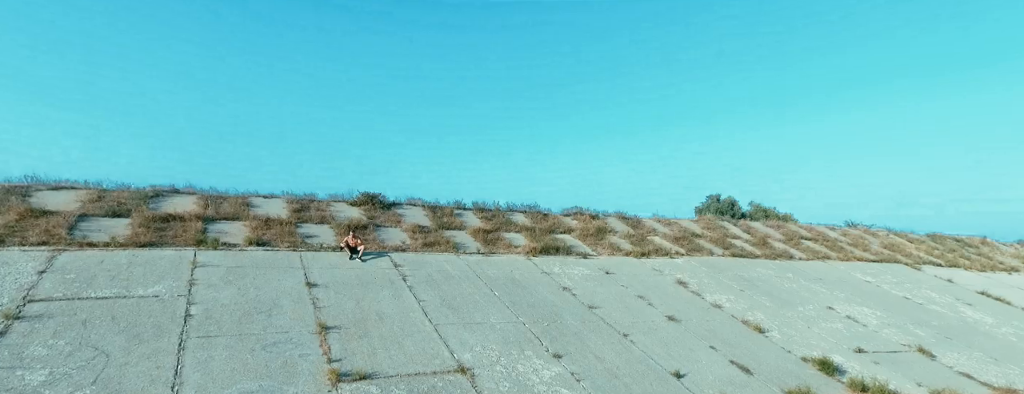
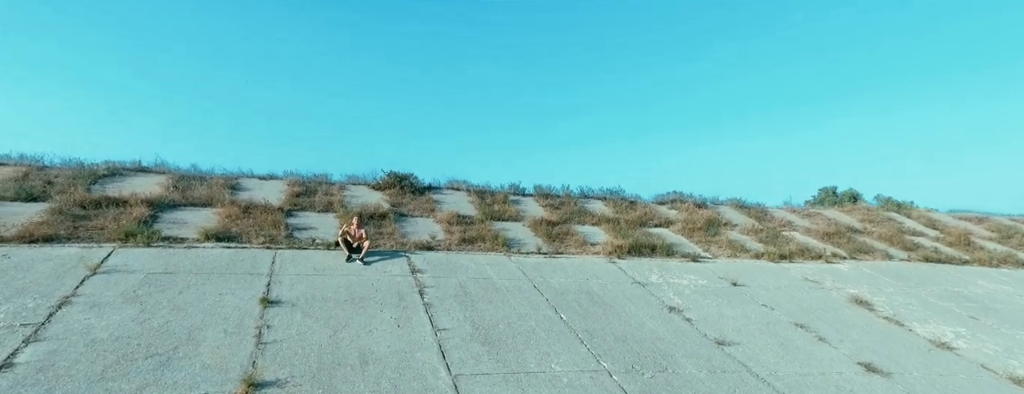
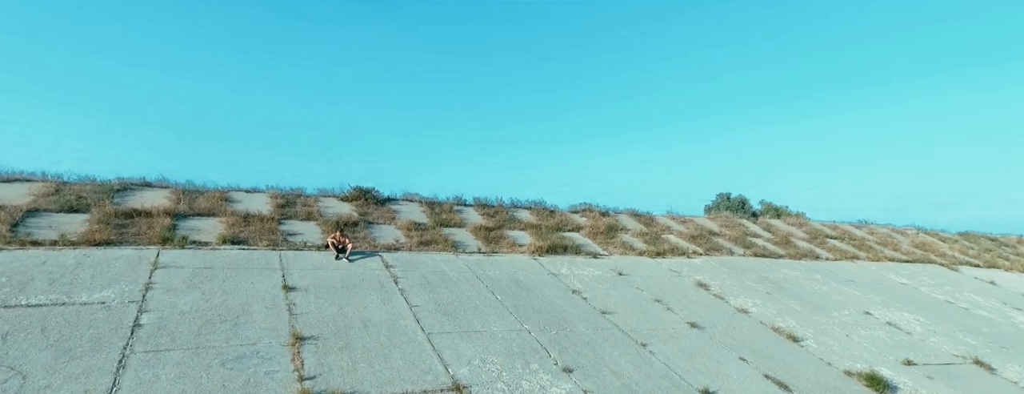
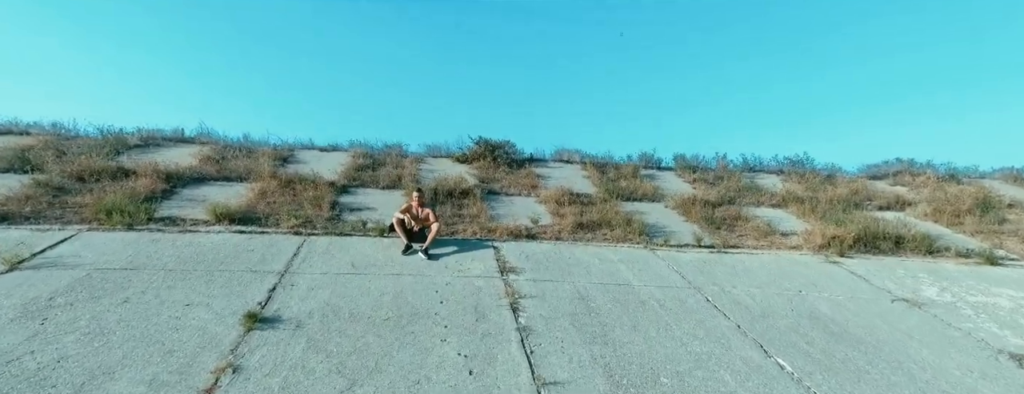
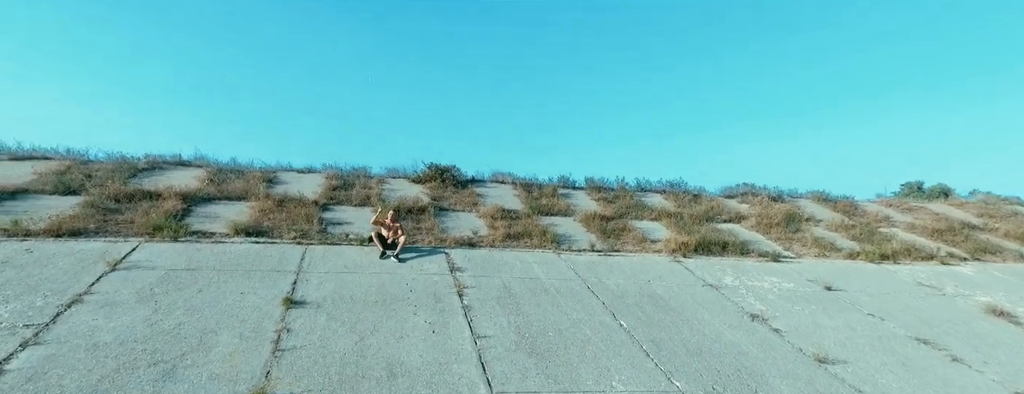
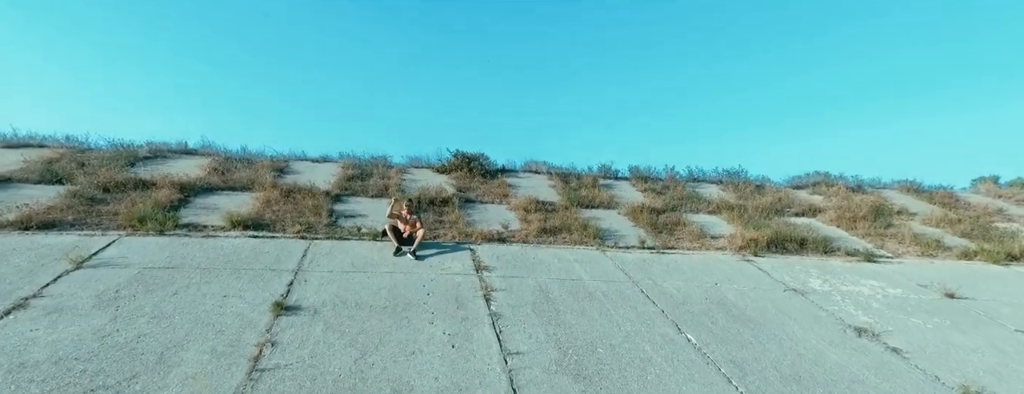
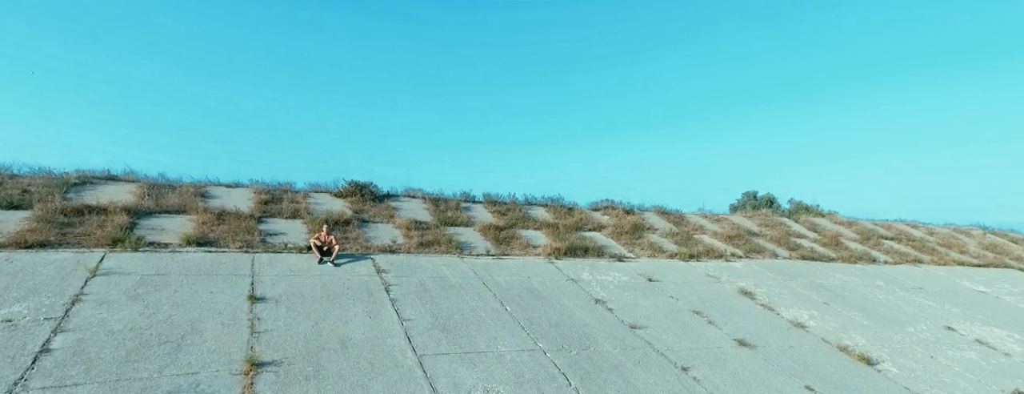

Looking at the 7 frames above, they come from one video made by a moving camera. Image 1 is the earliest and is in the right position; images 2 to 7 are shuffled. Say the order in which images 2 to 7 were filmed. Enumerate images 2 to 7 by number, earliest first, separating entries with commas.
3, 7, 2, 5, 6, 4
